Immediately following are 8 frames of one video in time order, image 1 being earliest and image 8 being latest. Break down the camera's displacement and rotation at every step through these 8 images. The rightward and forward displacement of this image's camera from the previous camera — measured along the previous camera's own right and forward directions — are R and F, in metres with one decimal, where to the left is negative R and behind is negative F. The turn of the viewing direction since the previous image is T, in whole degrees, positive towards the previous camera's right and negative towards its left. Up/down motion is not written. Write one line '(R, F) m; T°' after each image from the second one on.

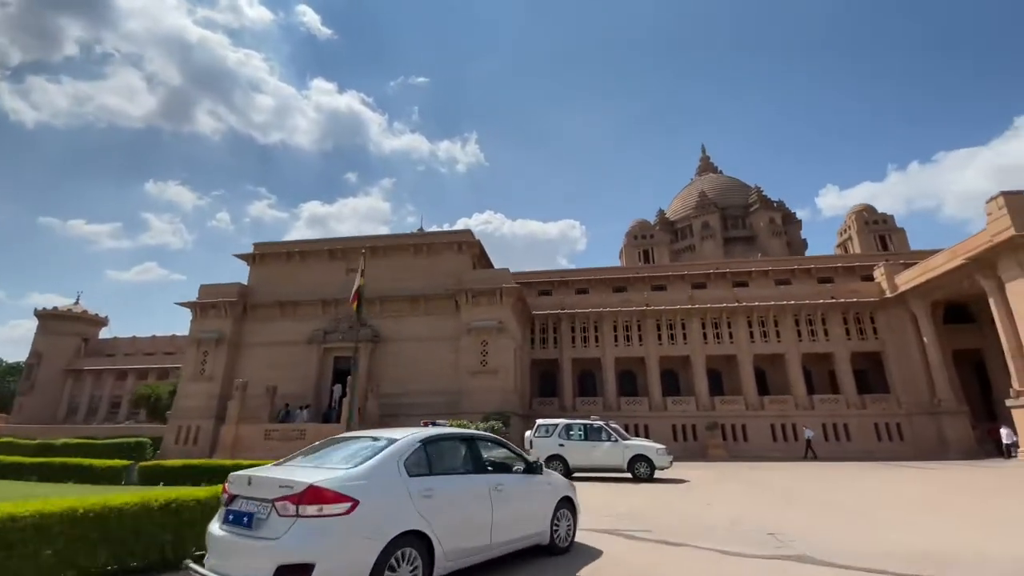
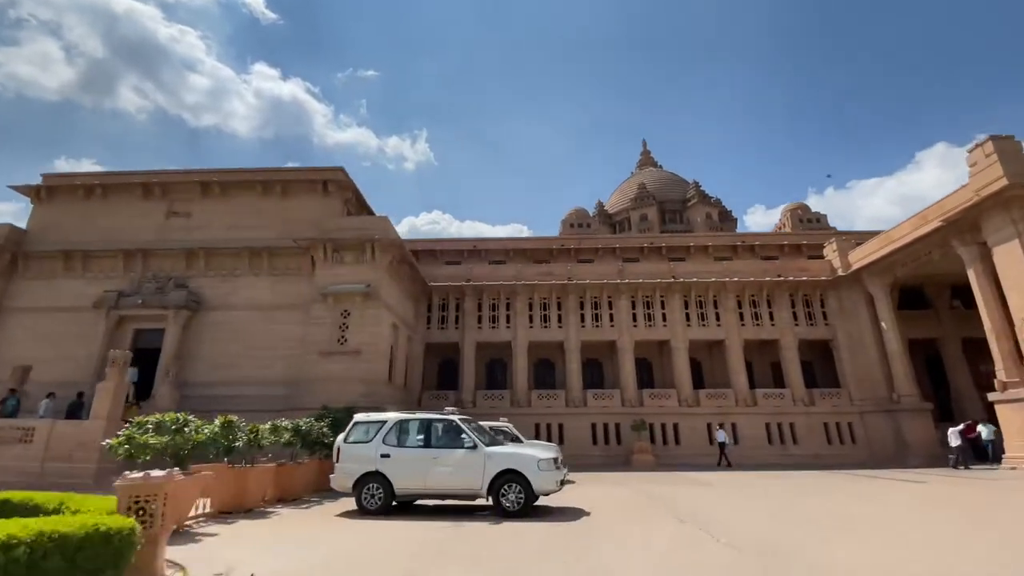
(+3.1, +6.4) m; +7°
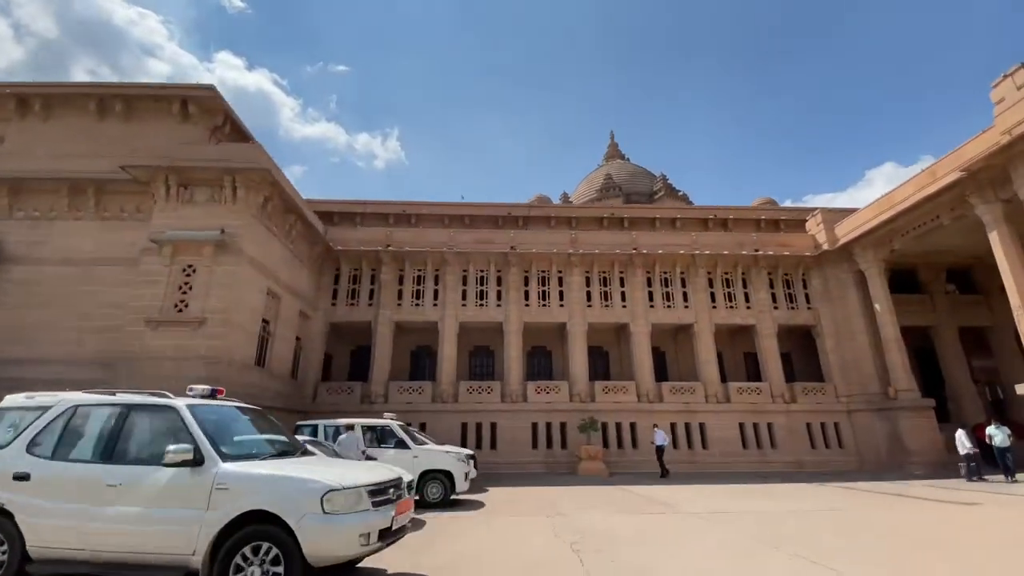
(+1.9, +4.7) m; +4°
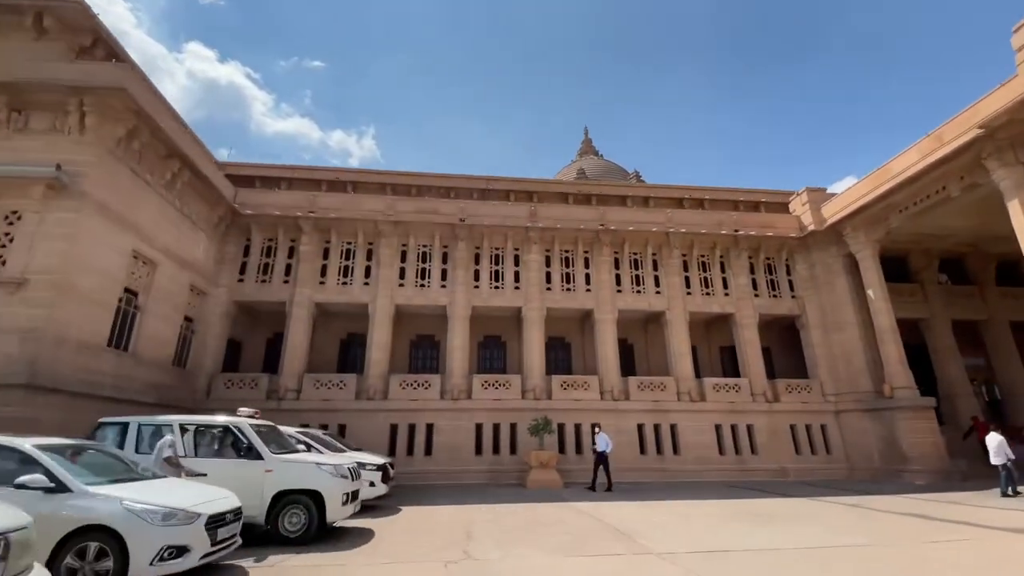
(+1.1, +3.0) m; +3°
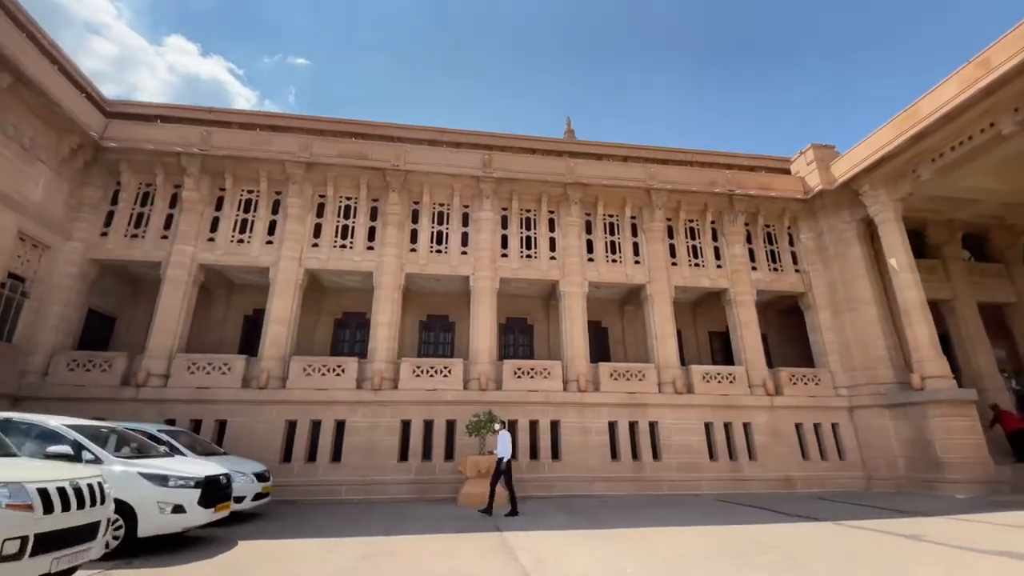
(+1.2, +3.5) m; +2°
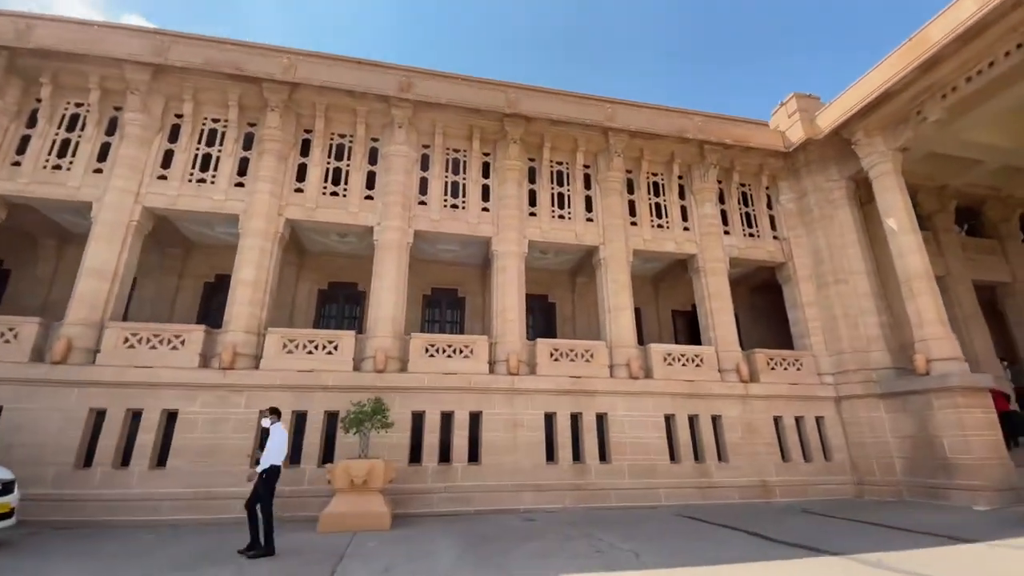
(+1.3, +3.1) m; +4°
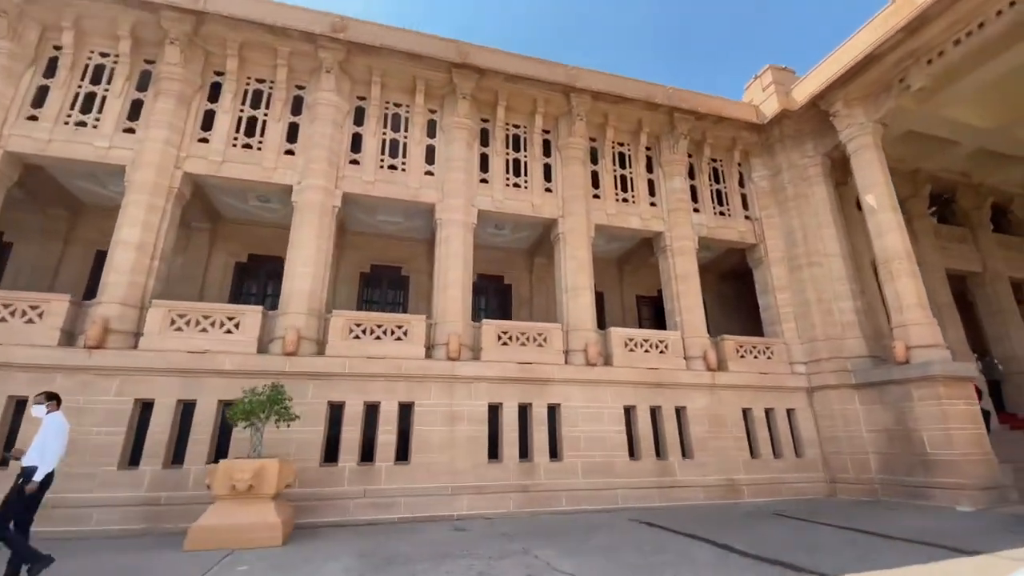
(+0.6, +1.4) m; +3°
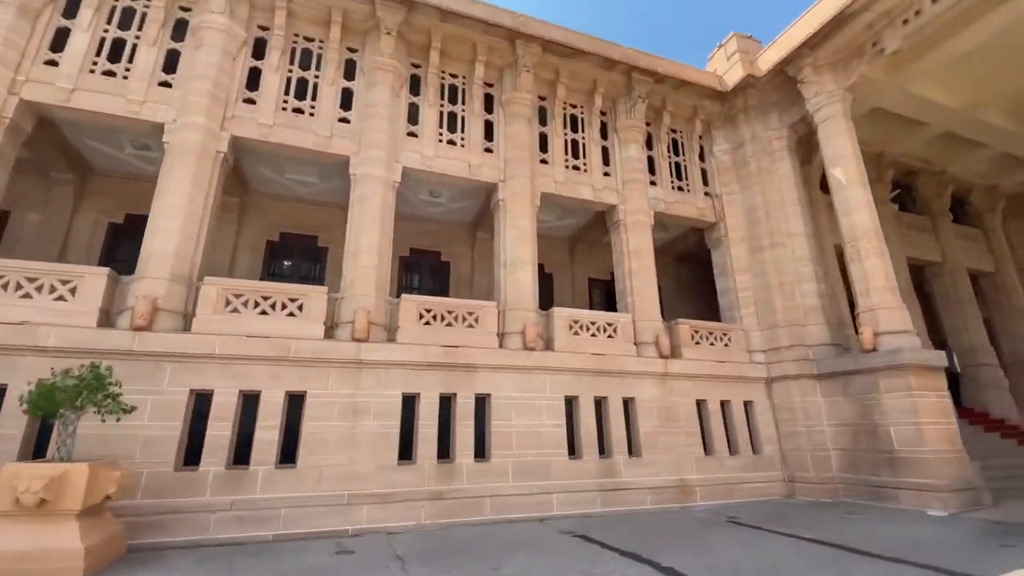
(+0.7, +1.4) m; +4°
